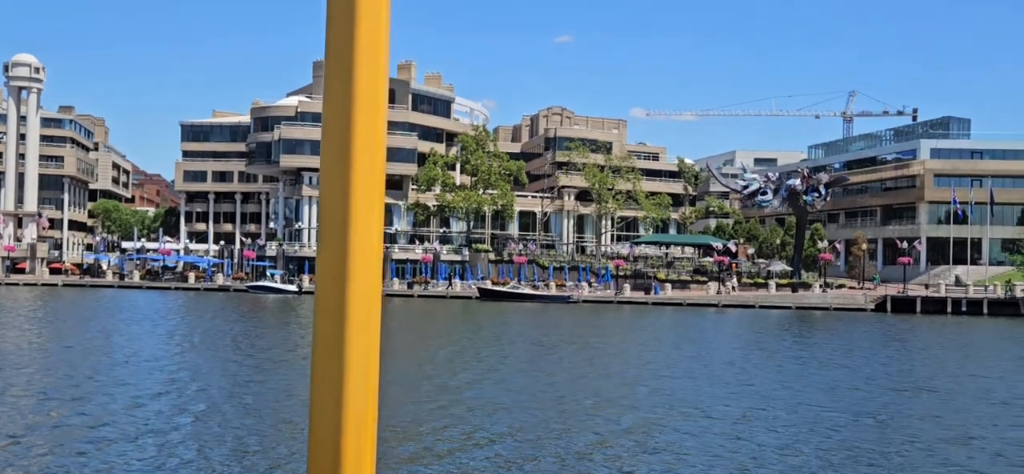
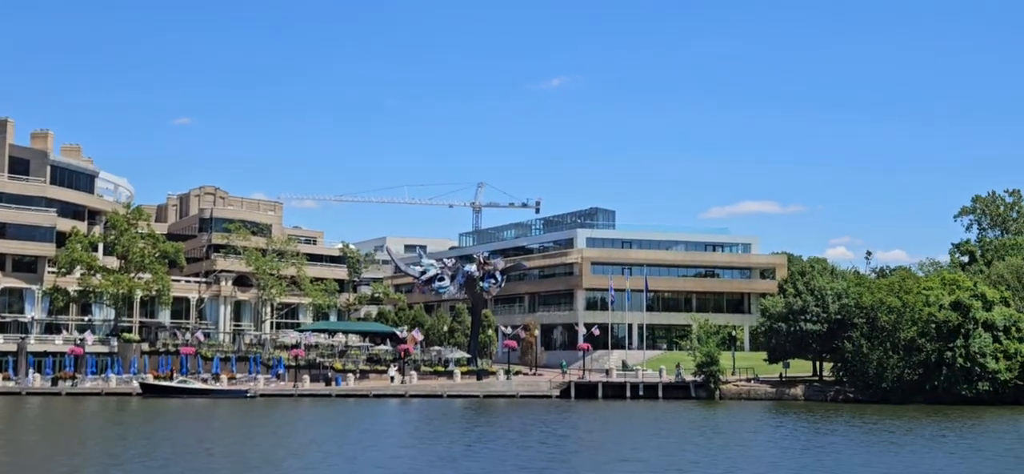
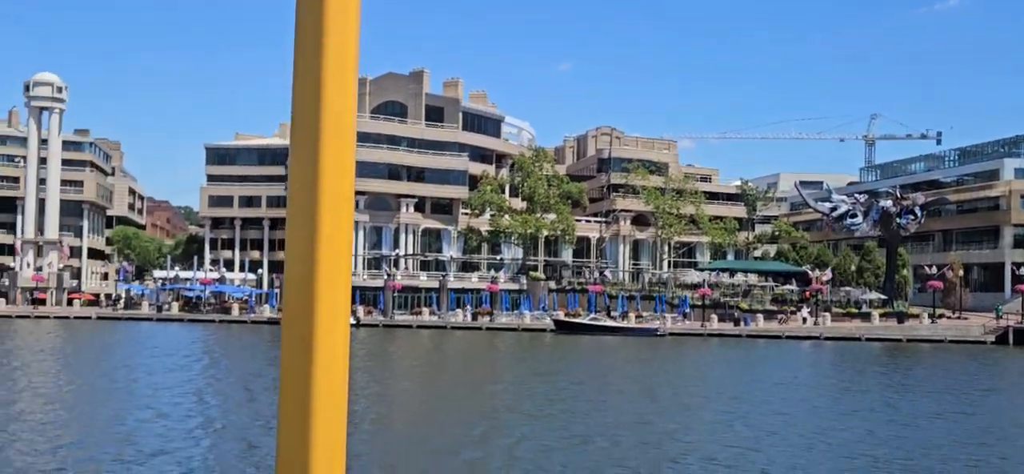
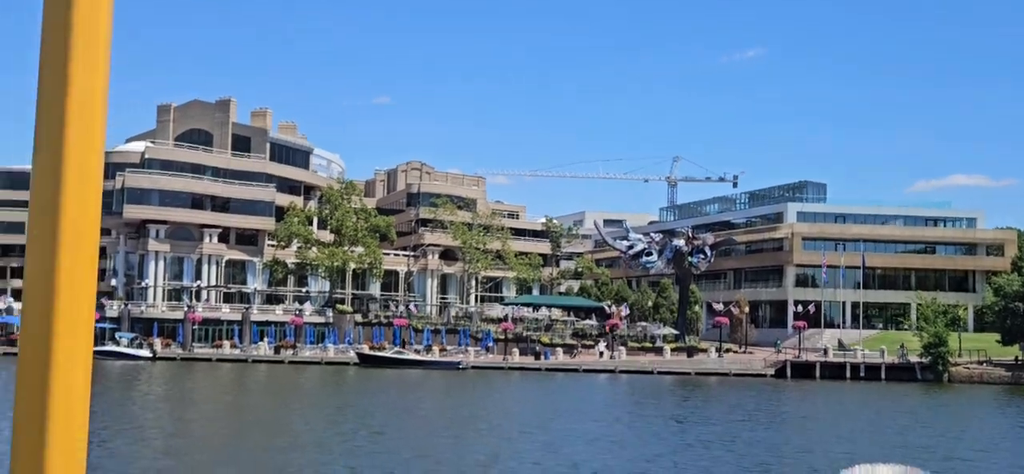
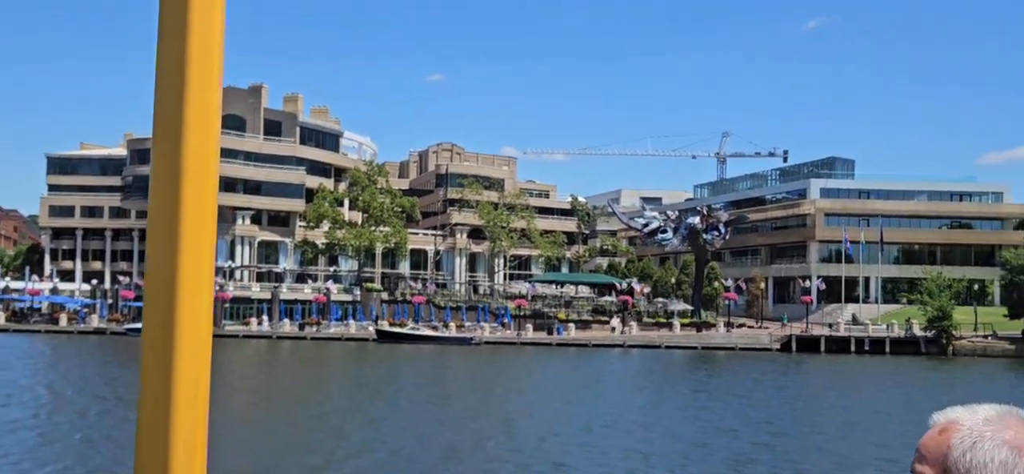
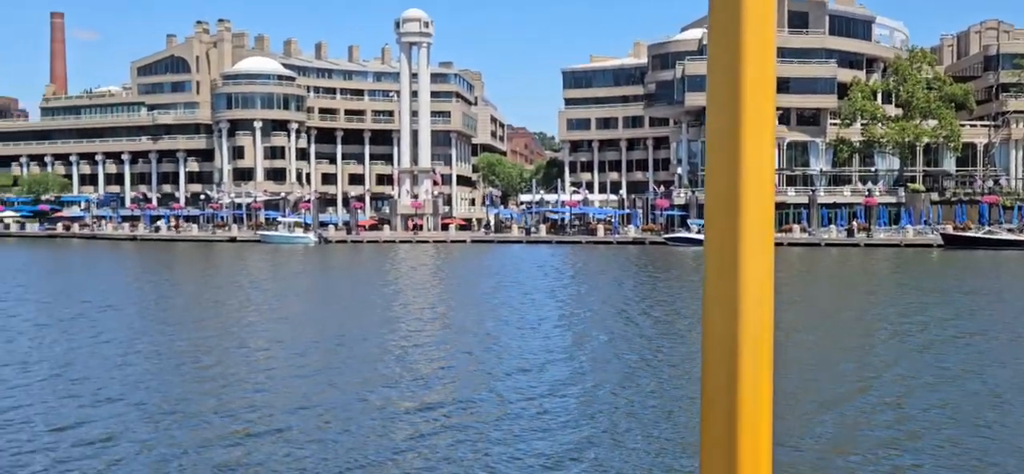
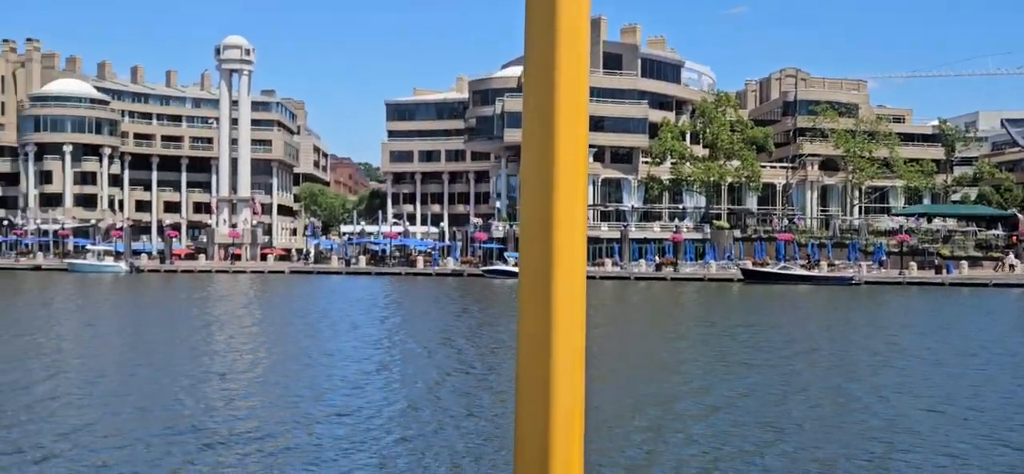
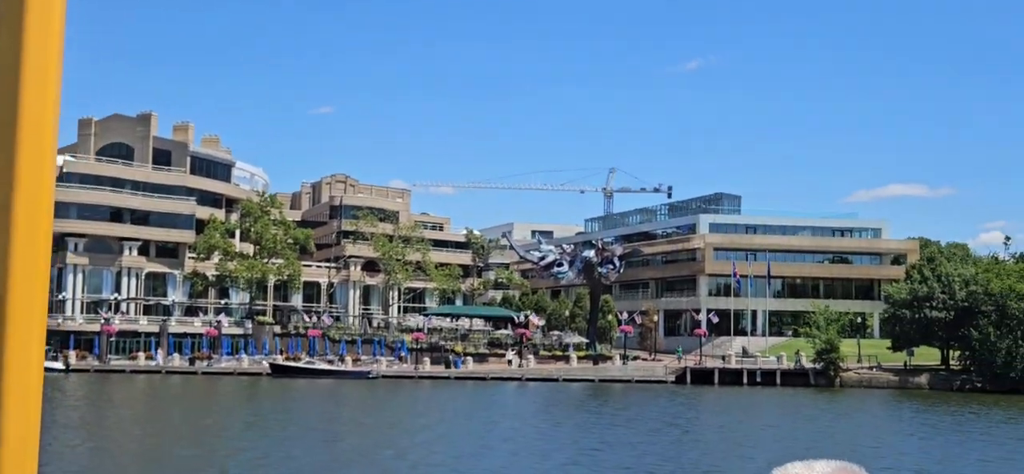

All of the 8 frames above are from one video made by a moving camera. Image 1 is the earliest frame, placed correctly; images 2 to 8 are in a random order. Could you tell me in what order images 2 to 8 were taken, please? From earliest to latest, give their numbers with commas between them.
5, 8, 2, 4, 3, 7, 6
